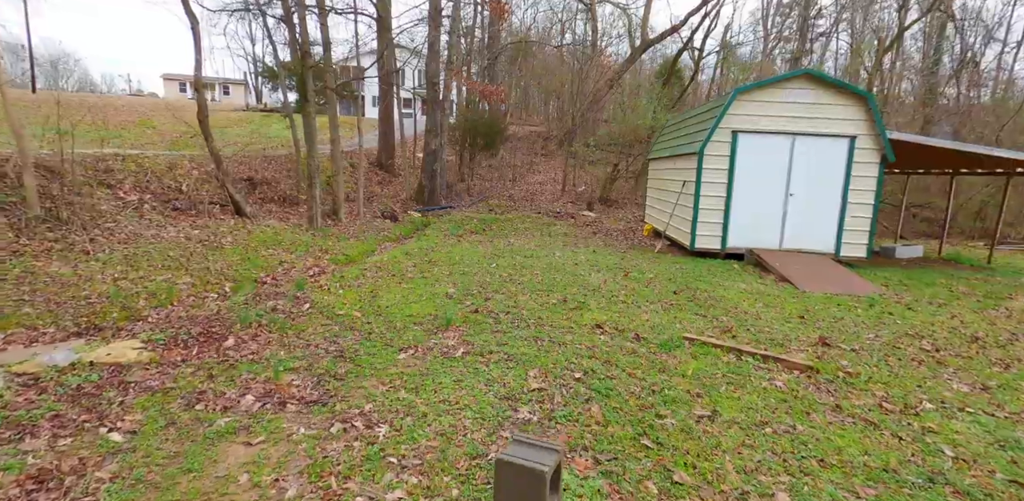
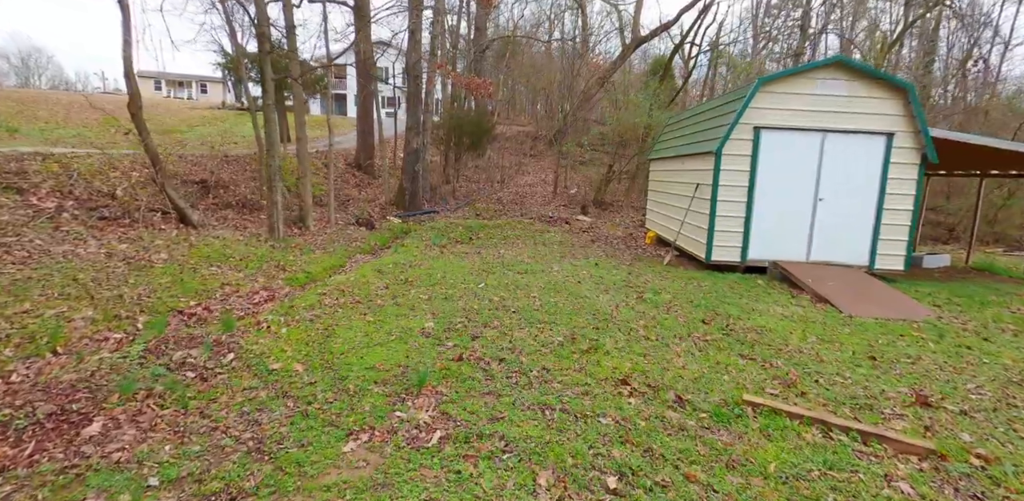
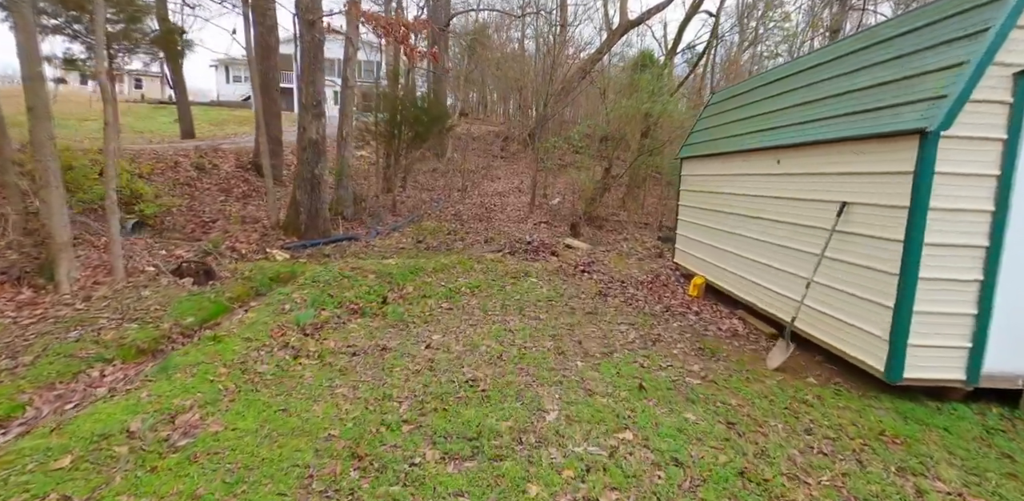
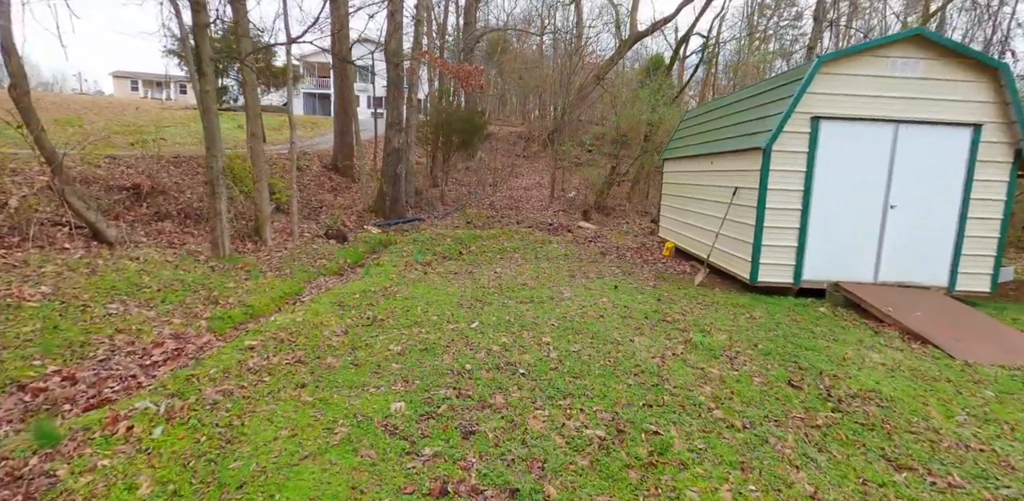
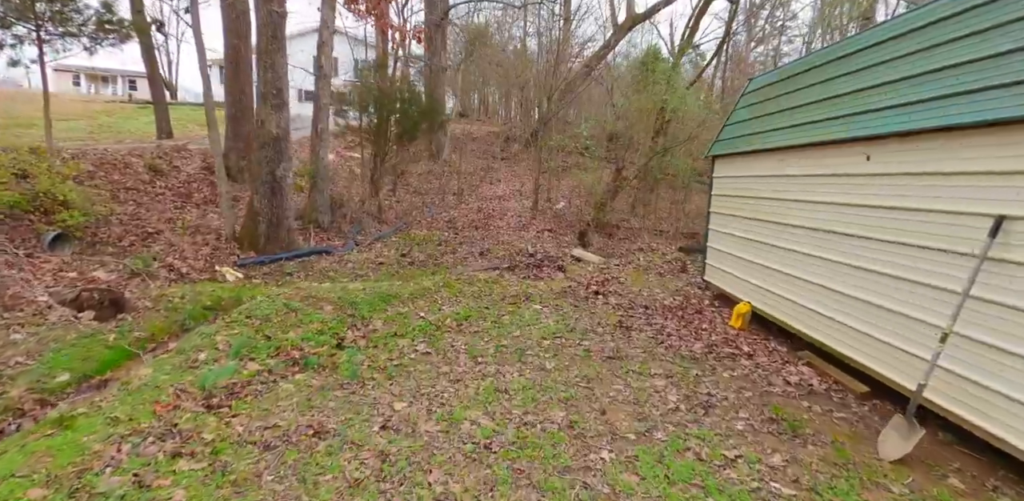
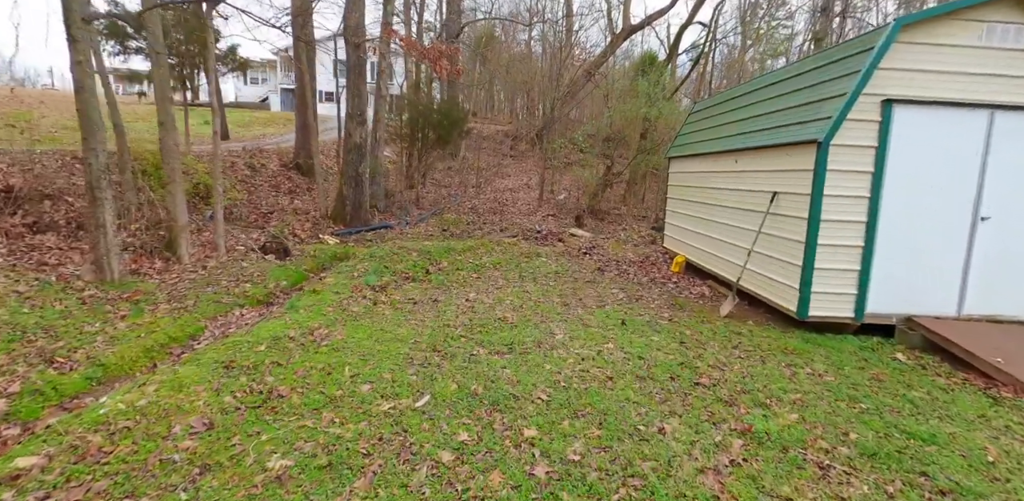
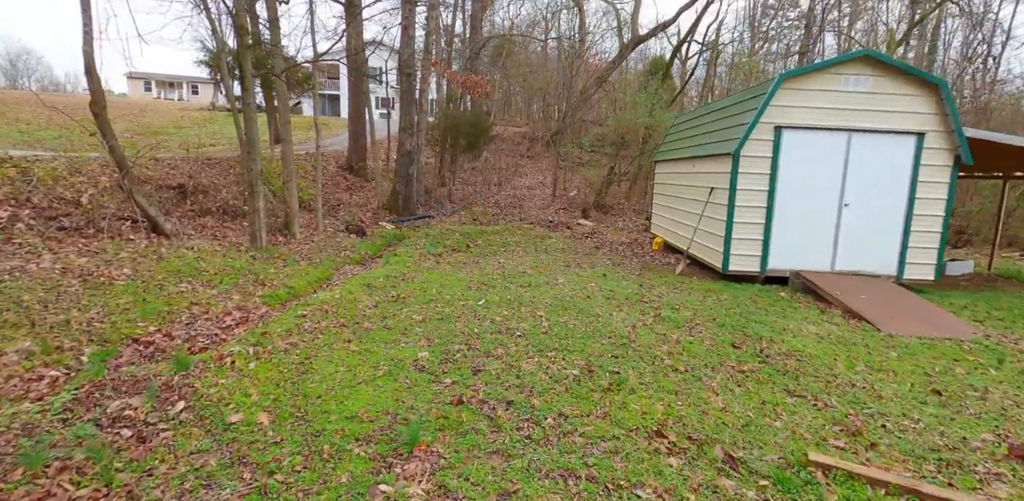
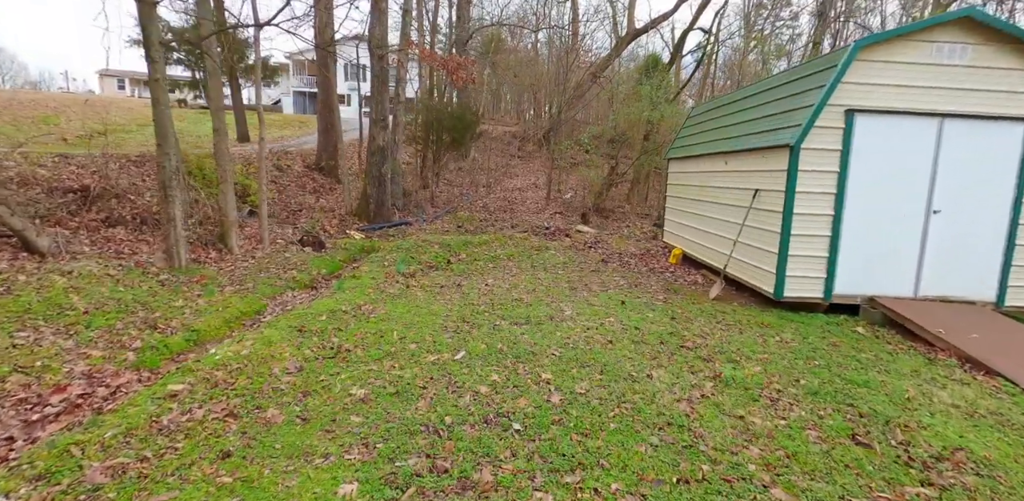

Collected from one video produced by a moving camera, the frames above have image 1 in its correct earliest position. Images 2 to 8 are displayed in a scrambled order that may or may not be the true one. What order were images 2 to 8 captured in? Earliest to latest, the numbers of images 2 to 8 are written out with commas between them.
2, 7, 4, 8, 6, 3, 5
